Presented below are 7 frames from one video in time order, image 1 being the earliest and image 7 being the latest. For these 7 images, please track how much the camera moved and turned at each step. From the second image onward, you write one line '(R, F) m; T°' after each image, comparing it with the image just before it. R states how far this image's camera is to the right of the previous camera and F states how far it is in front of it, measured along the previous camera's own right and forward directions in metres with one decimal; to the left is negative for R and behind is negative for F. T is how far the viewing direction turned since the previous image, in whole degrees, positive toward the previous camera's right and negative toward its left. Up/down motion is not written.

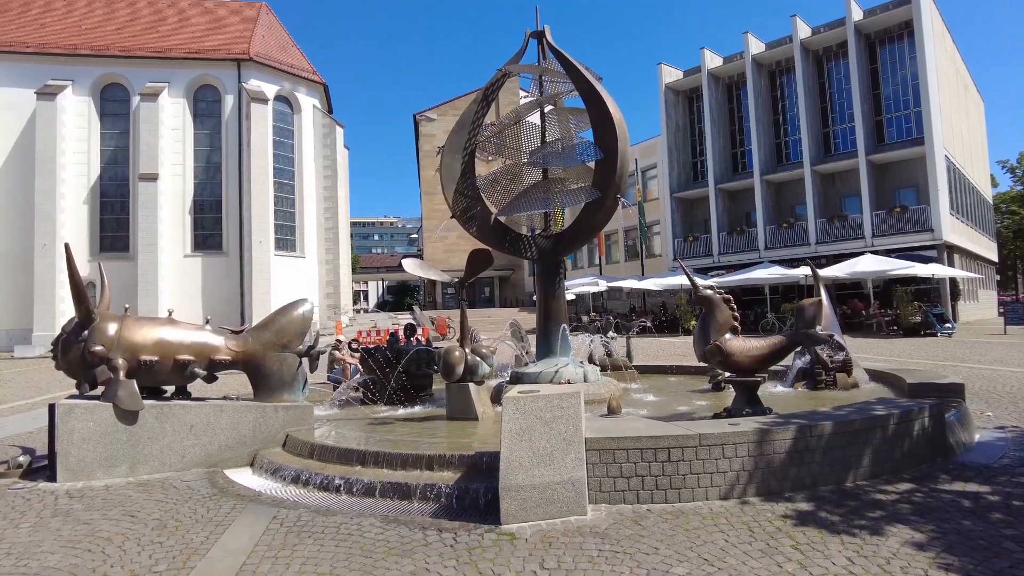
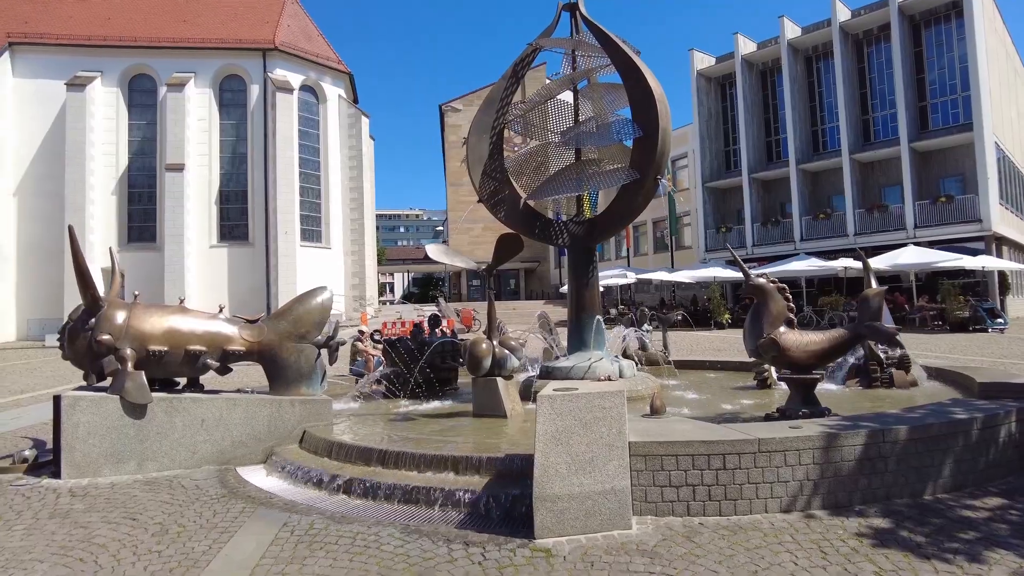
(-0.1, +0.6) m; -2°
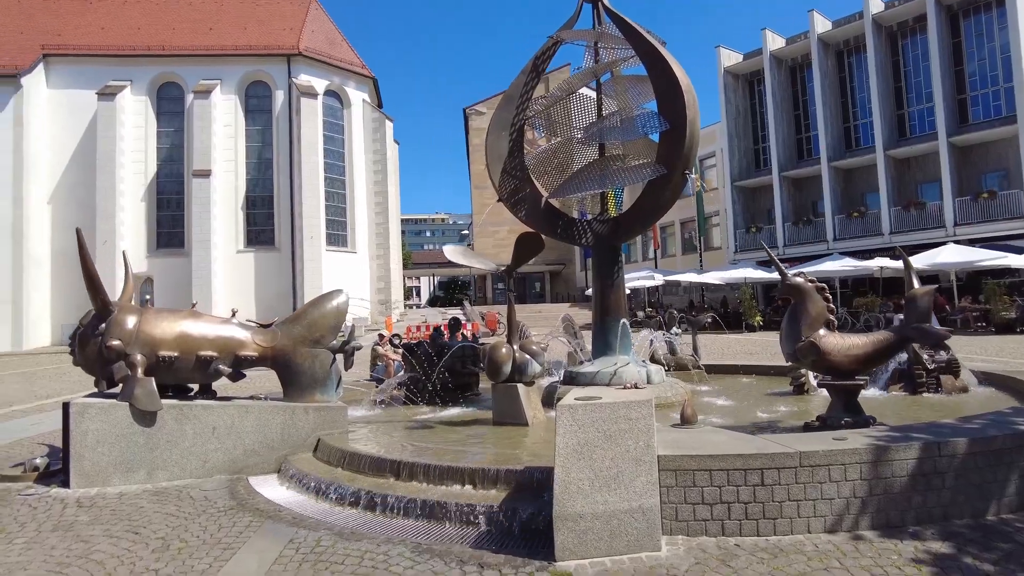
(+0.1, +0.3) m; -2°
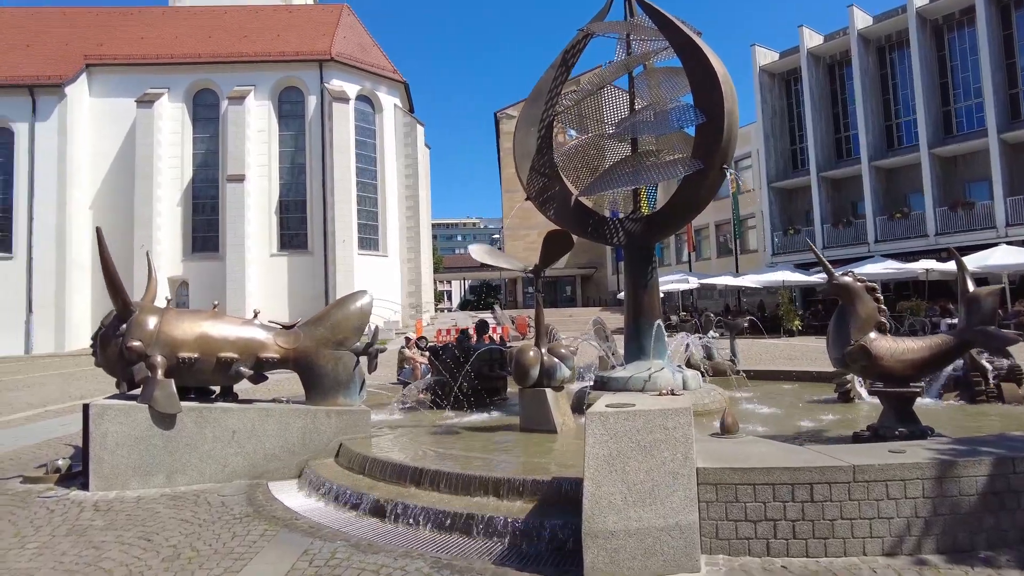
(0.0, +0.3) m; -3°
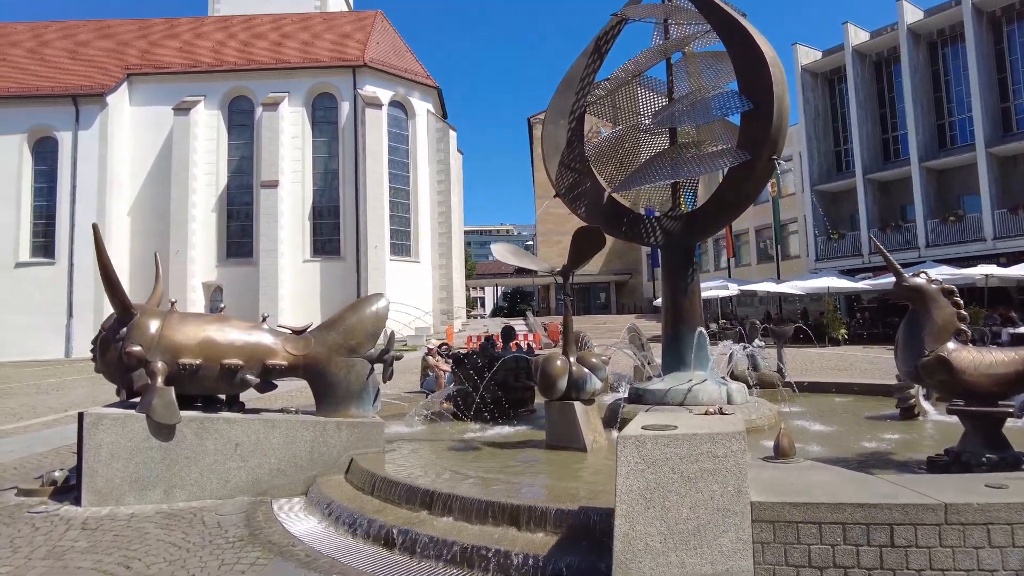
(+0.1, +0.6) m; -3°
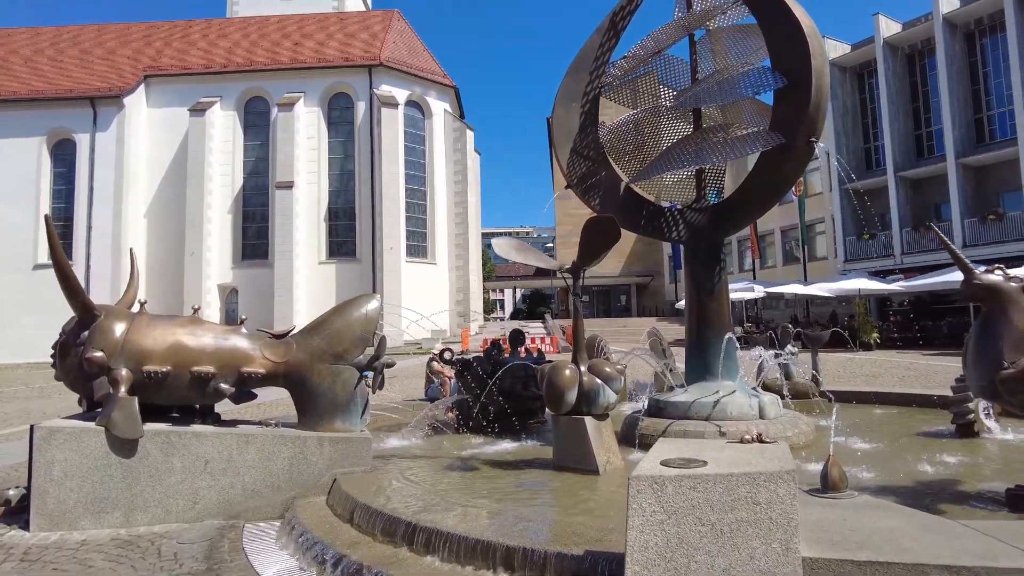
(+0.2, +0.7) m; -2°
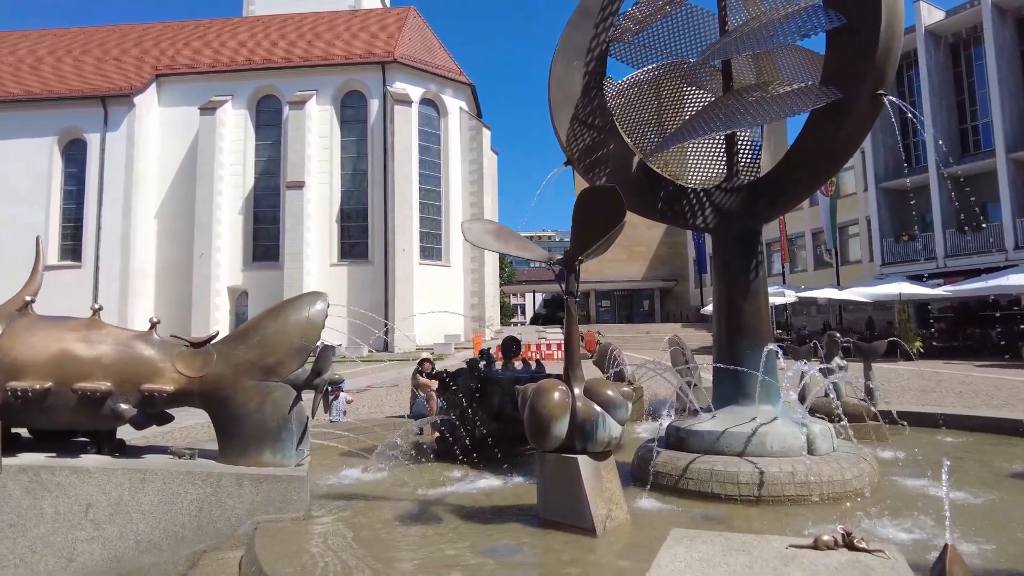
(+0.3, +1.3) m; -2°
